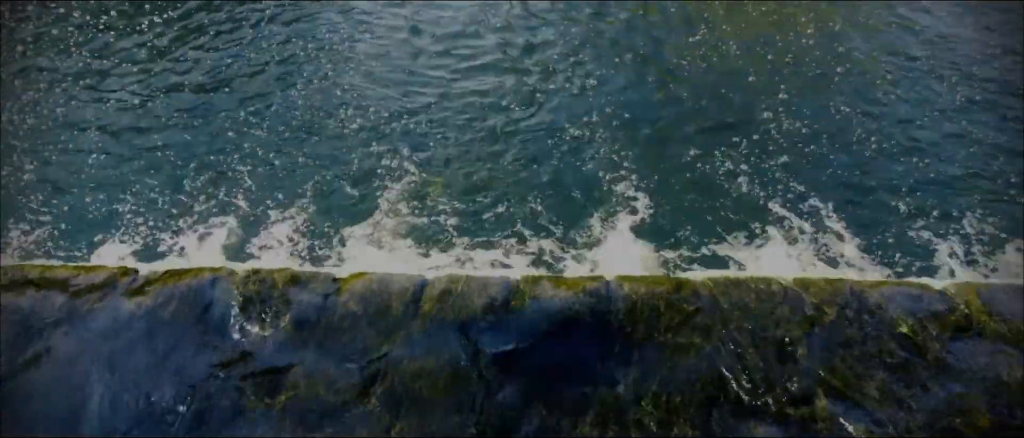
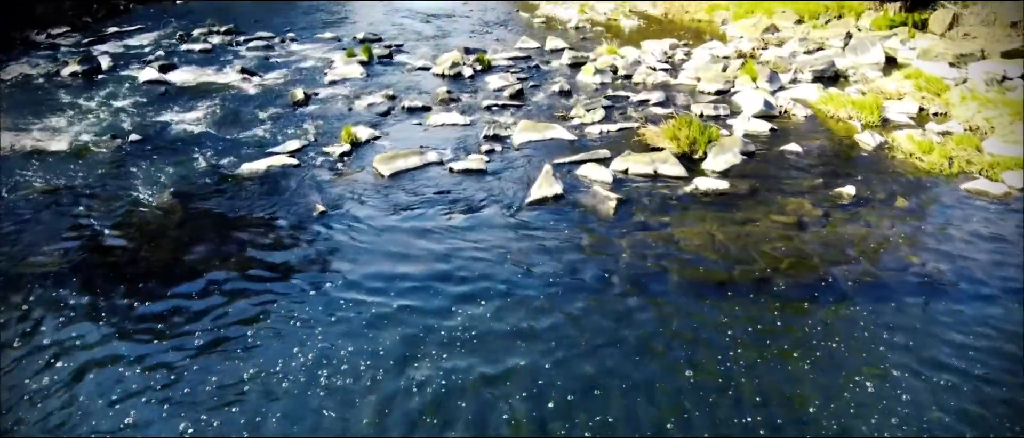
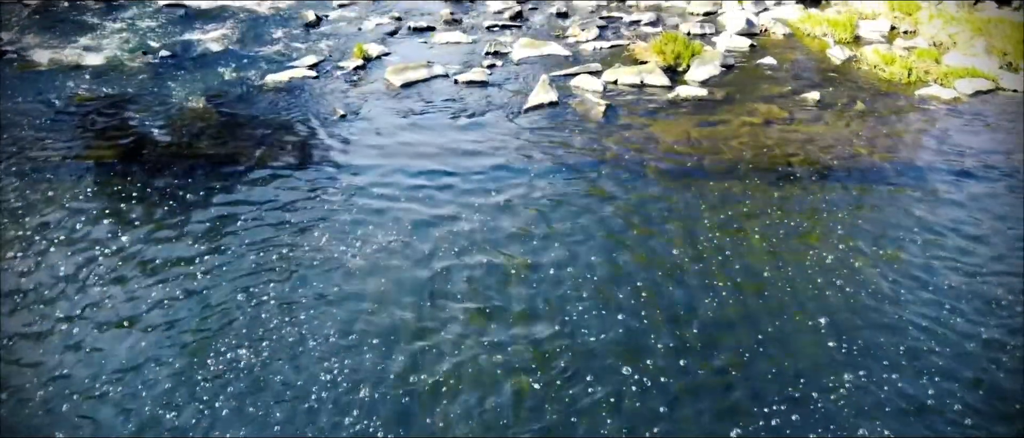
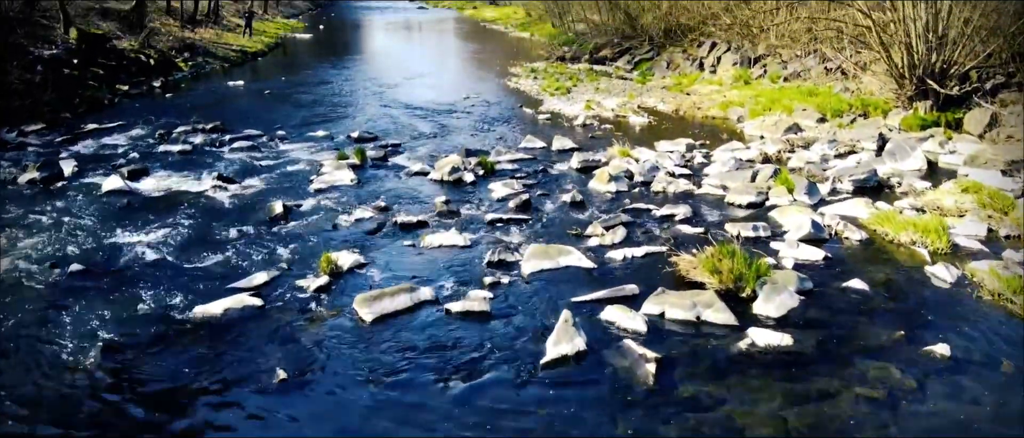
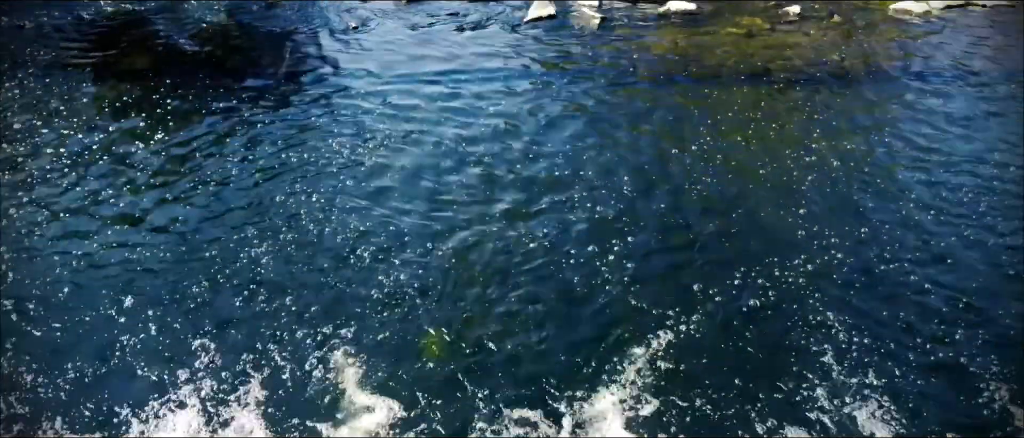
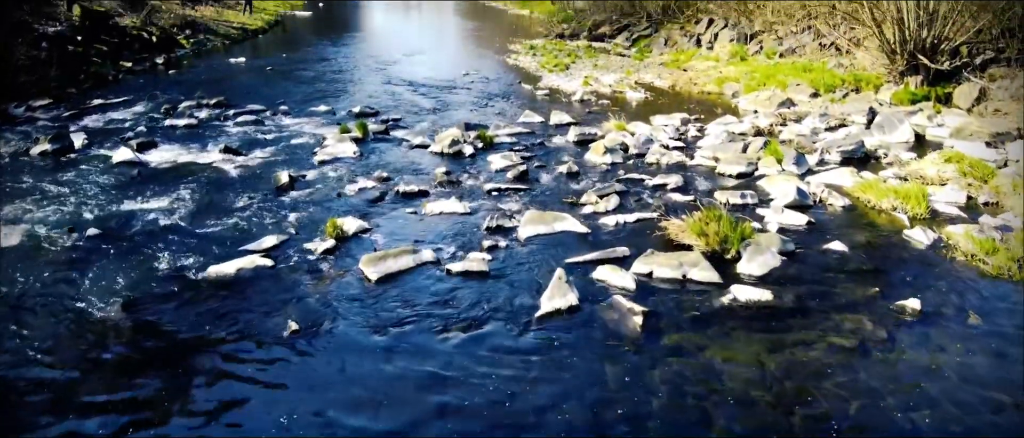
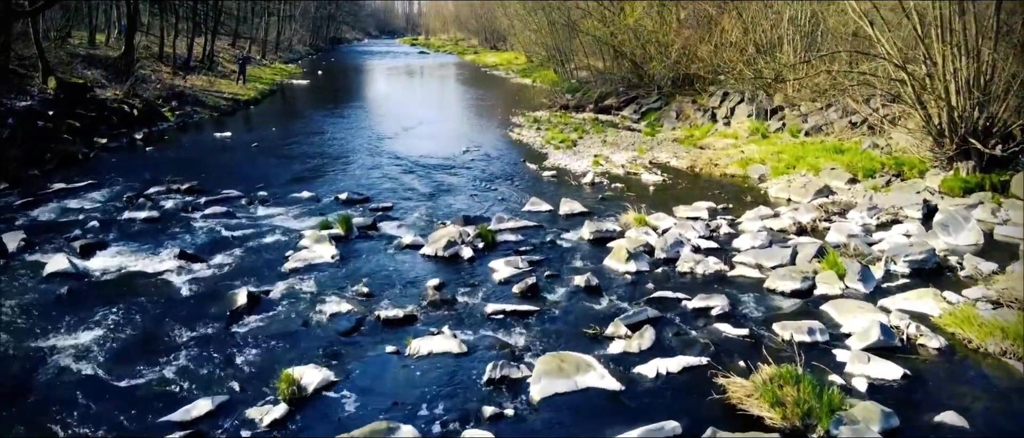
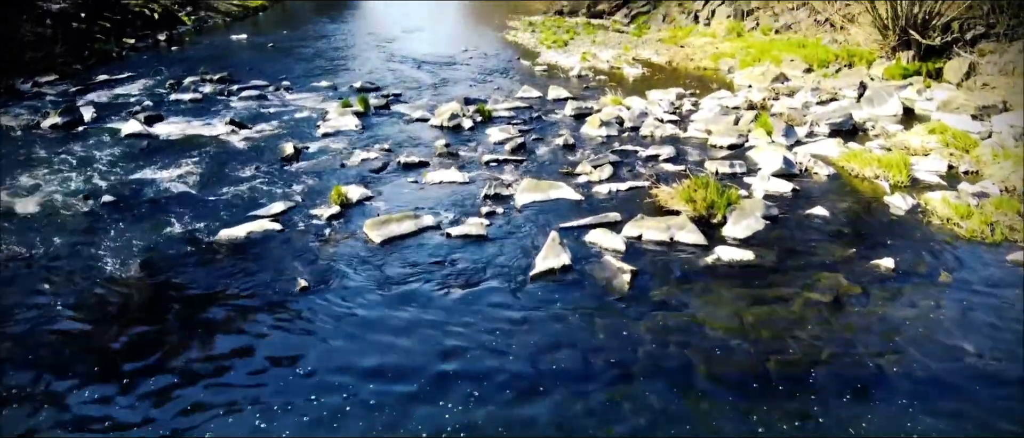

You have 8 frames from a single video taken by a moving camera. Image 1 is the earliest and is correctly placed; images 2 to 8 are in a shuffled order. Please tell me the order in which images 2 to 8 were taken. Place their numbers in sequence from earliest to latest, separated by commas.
5, 3, 2, 8, 6, 4, 7
